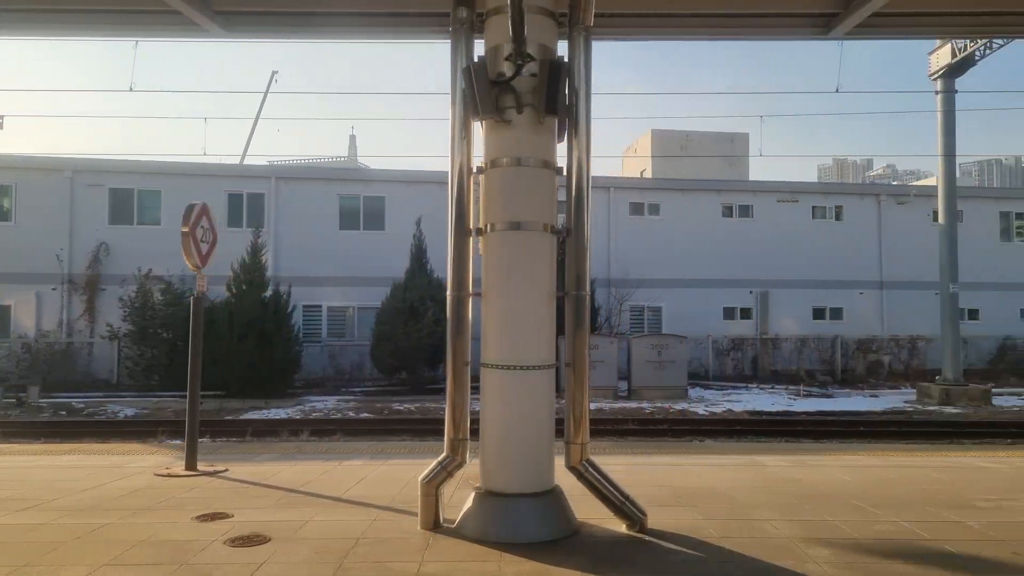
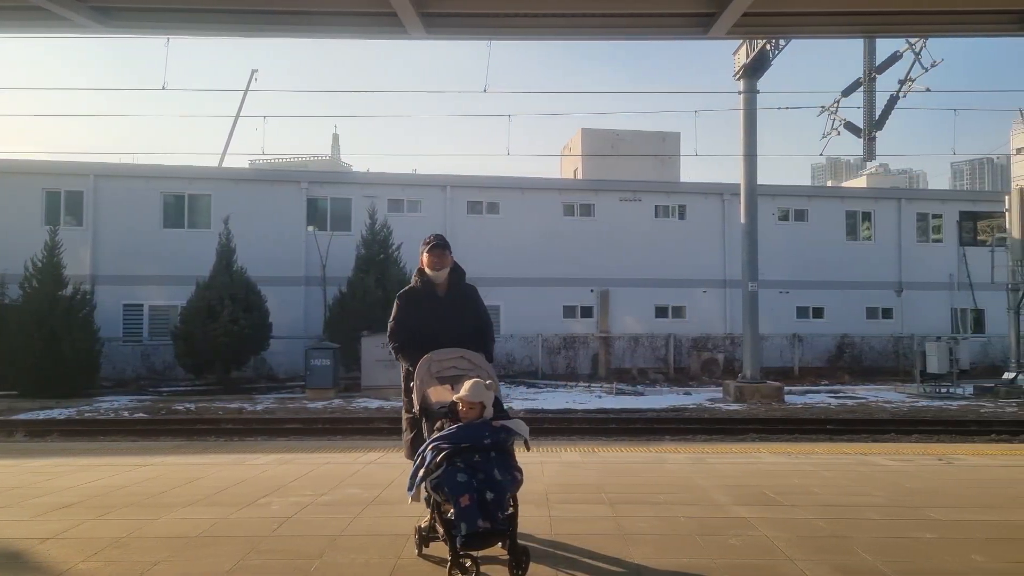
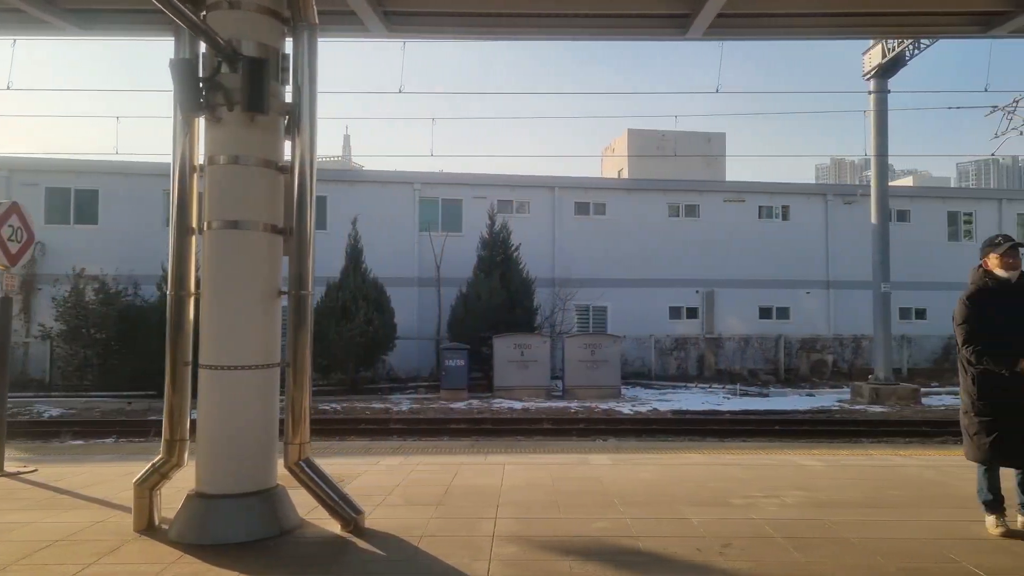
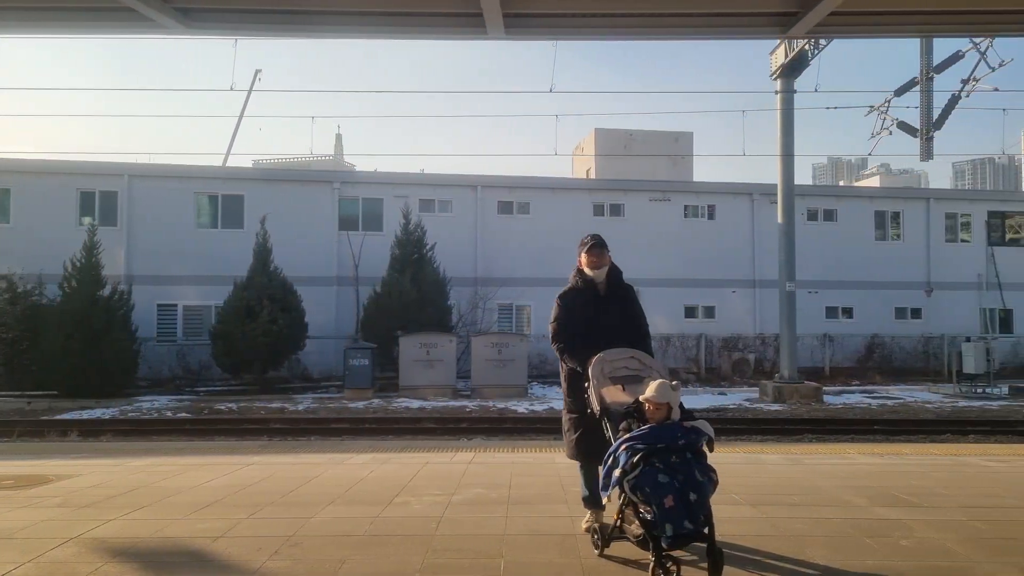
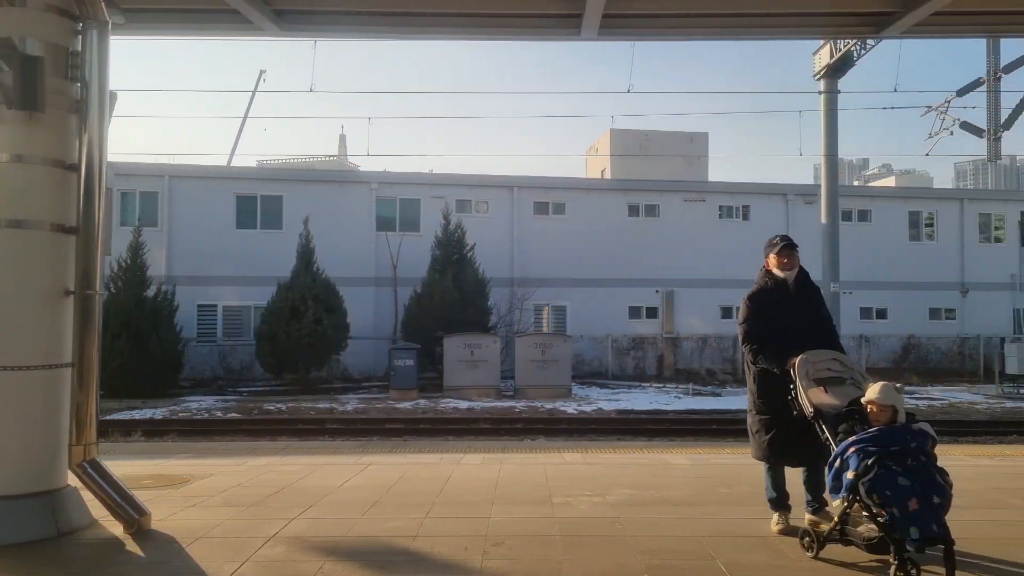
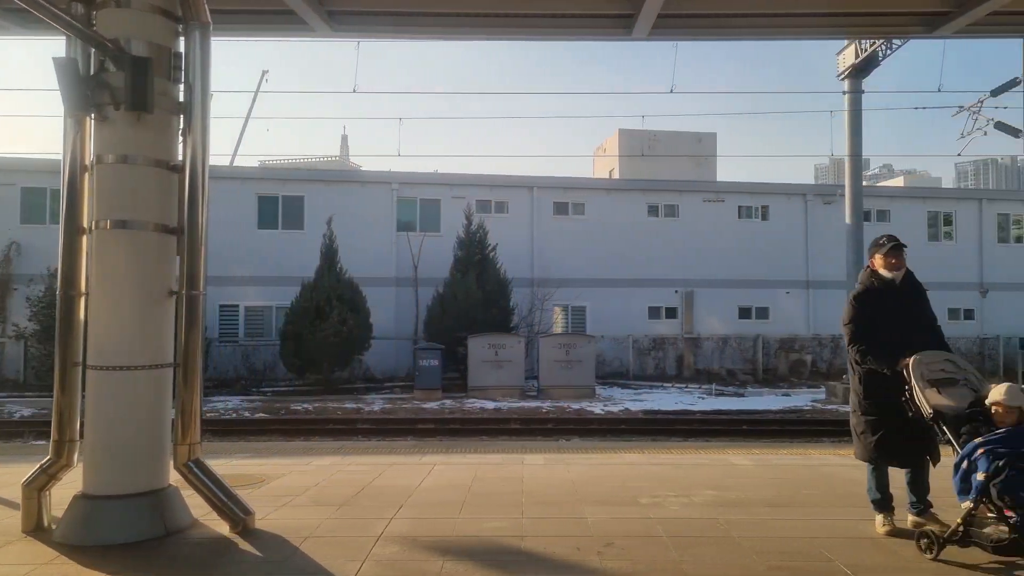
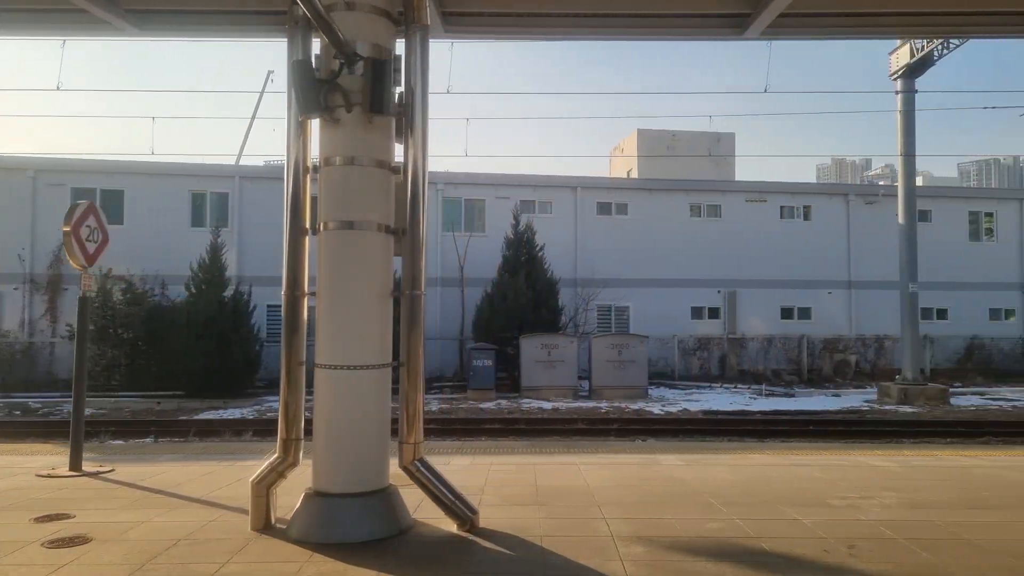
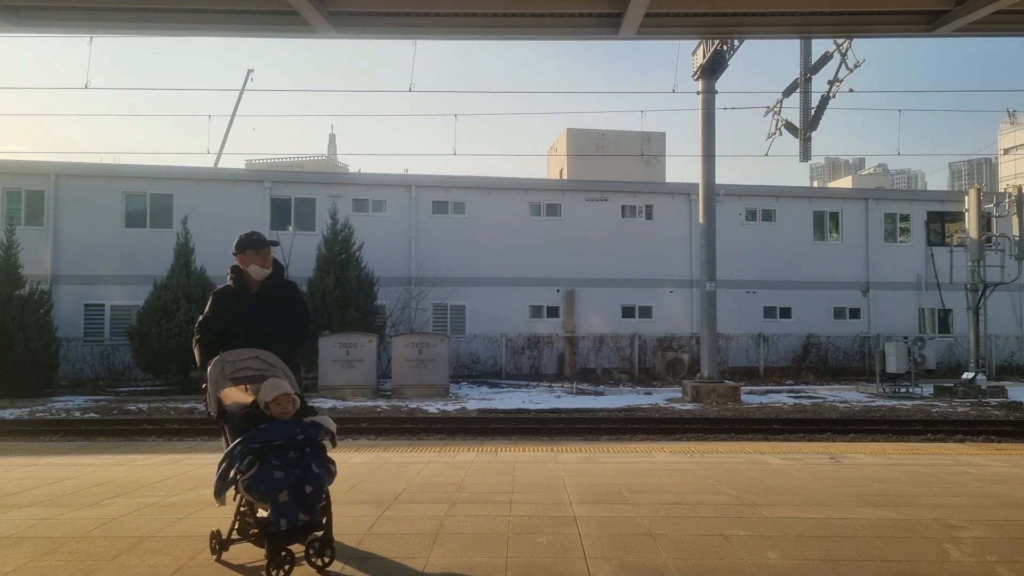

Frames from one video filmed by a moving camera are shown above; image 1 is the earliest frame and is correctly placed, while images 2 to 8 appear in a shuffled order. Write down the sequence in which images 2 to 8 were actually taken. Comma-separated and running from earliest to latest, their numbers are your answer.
7, 3, 6, 5, 4, 2, 8
